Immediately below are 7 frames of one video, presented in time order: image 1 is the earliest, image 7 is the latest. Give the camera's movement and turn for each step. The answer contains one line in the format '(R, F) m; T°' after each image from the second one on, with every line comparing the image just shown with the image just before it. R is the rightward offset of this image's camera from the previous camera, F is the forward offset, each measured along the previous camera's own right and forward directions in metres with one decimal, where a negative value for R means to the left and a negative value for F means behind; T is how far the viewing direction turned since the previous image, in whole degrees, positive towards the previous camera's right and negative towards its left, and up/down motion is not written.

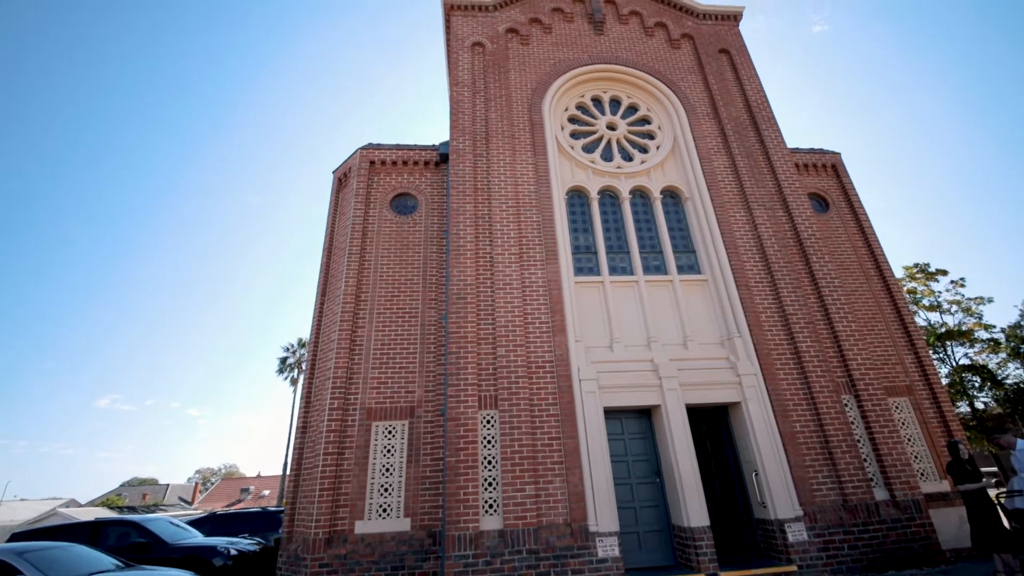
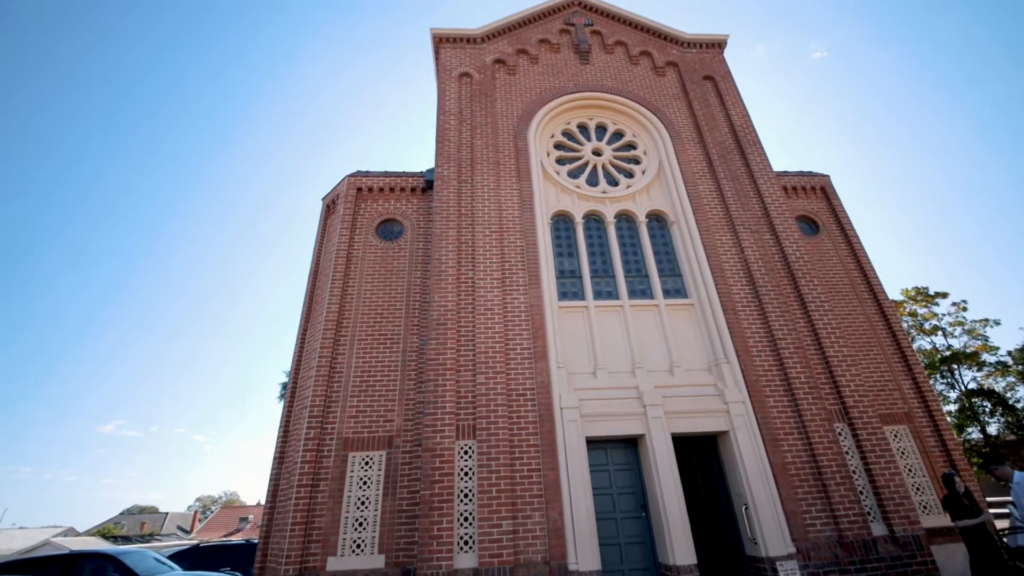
(+0.5, +0.1) m; -1°
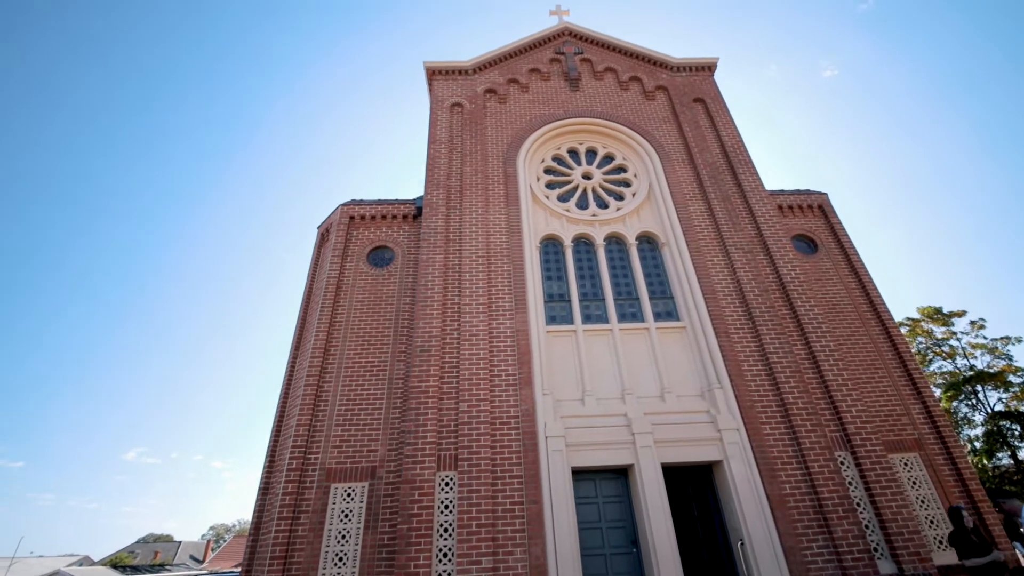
(+0.6, +0.1) m; -2°
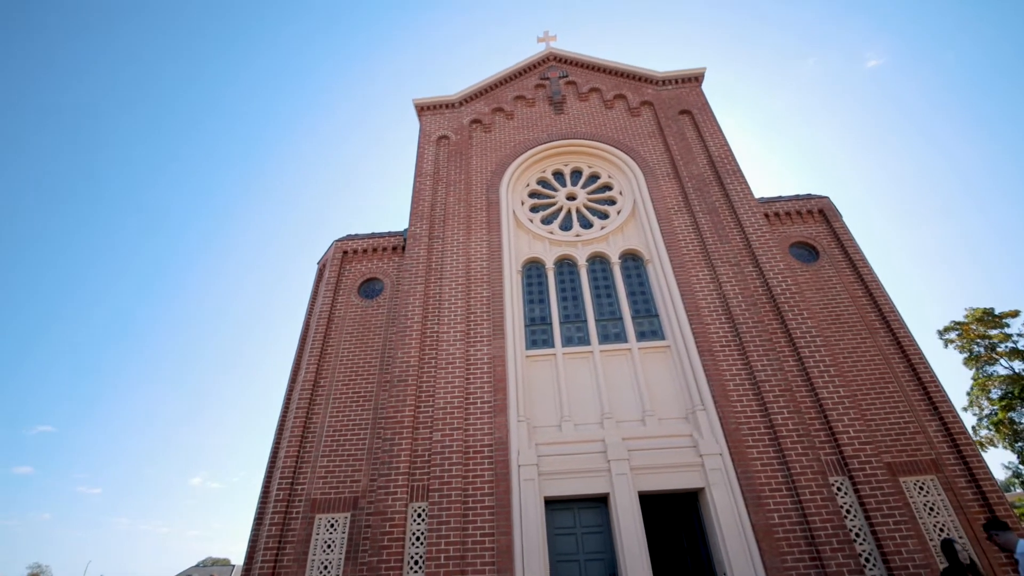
(+1.3, 0.0) m; -5°
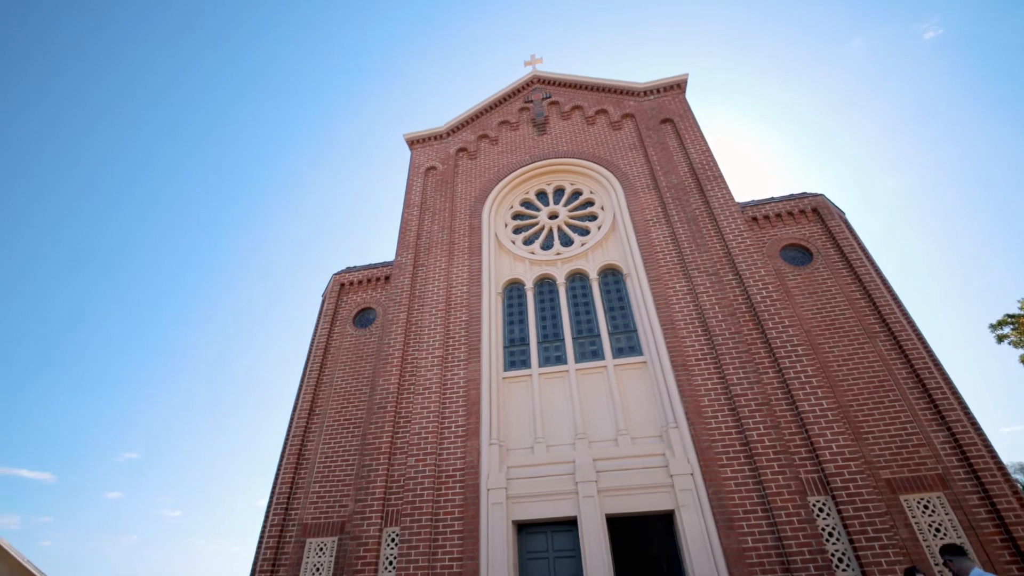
(+1.5, 0.0) m; -6°
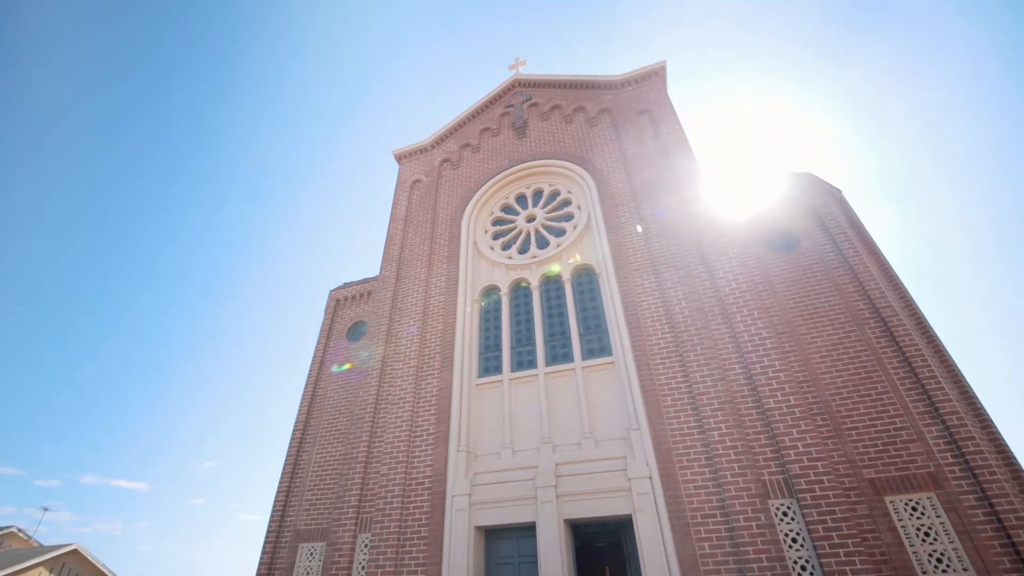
(+1.7, +0.1) m; -7°
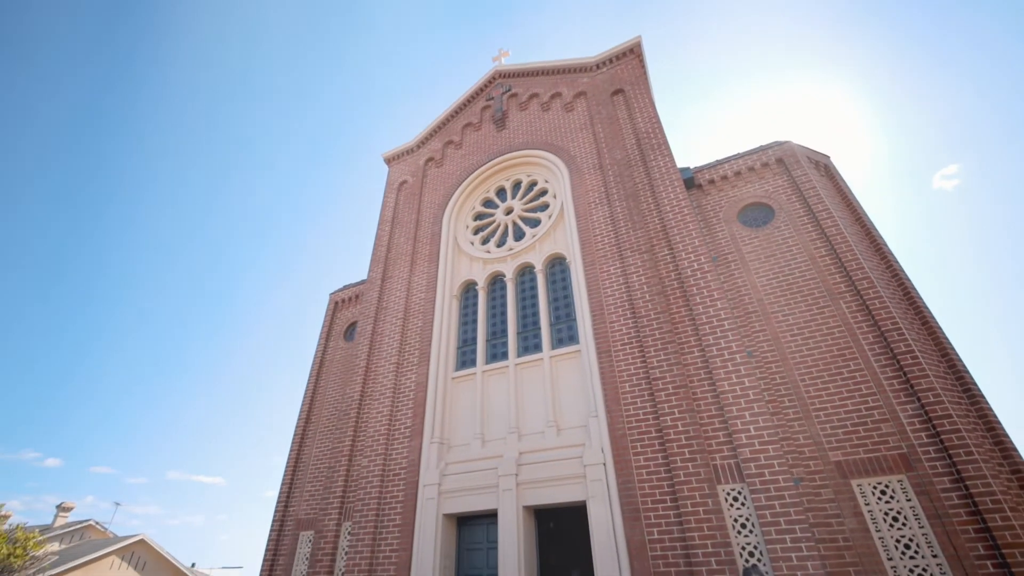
(+1.6, 0.0) m; -6°
